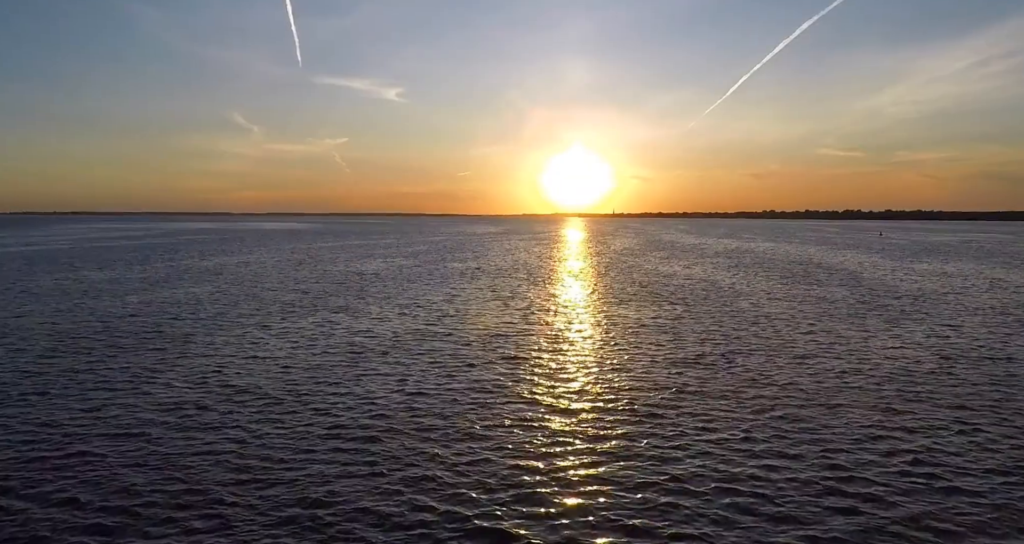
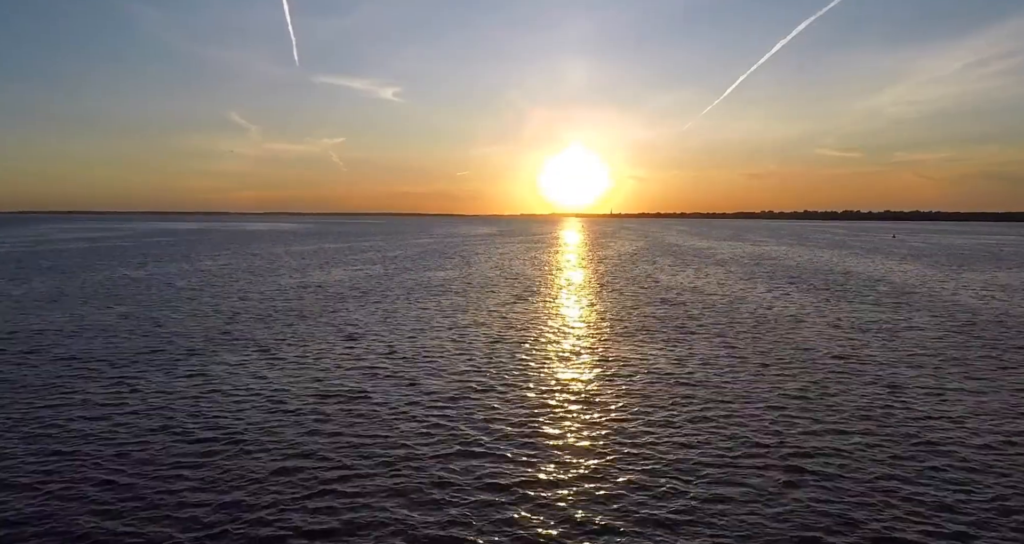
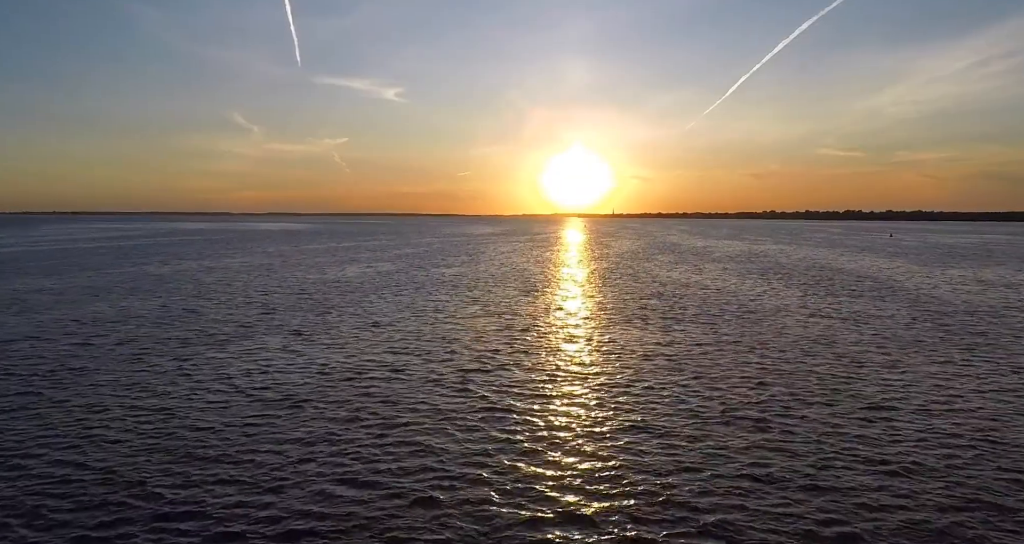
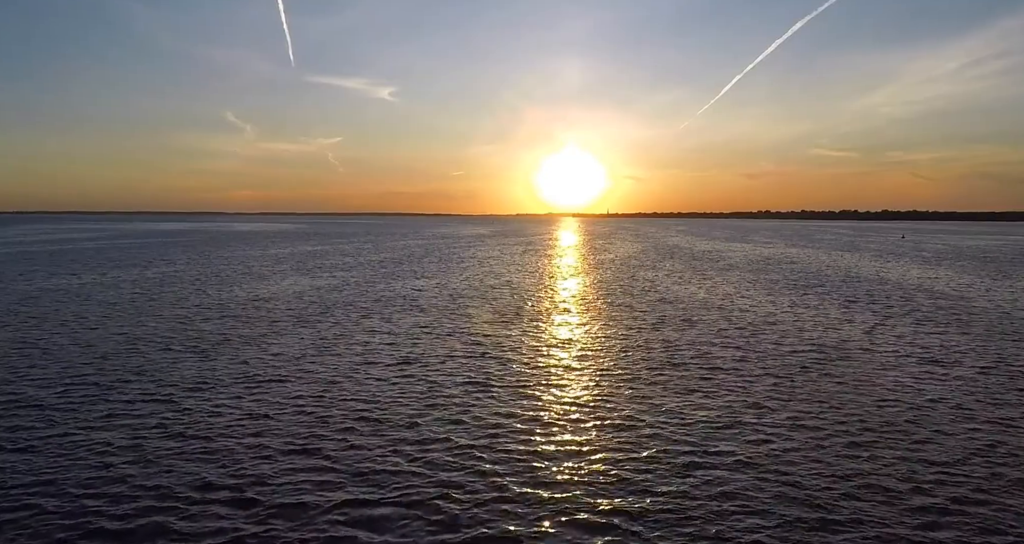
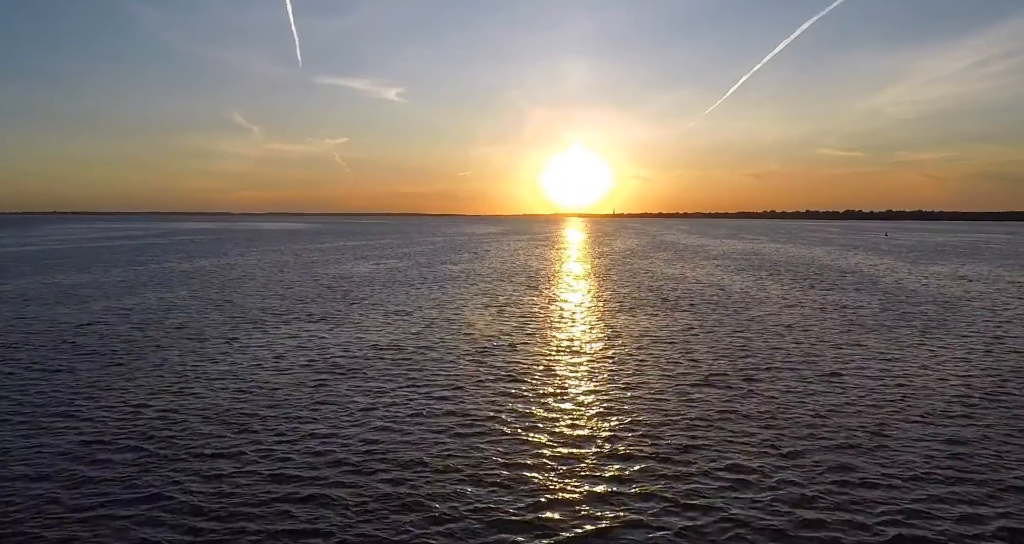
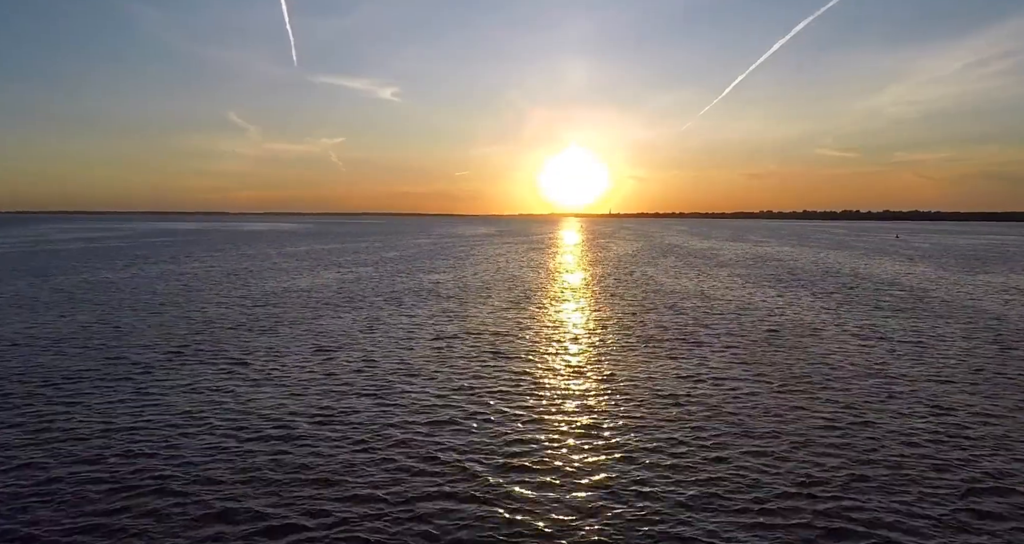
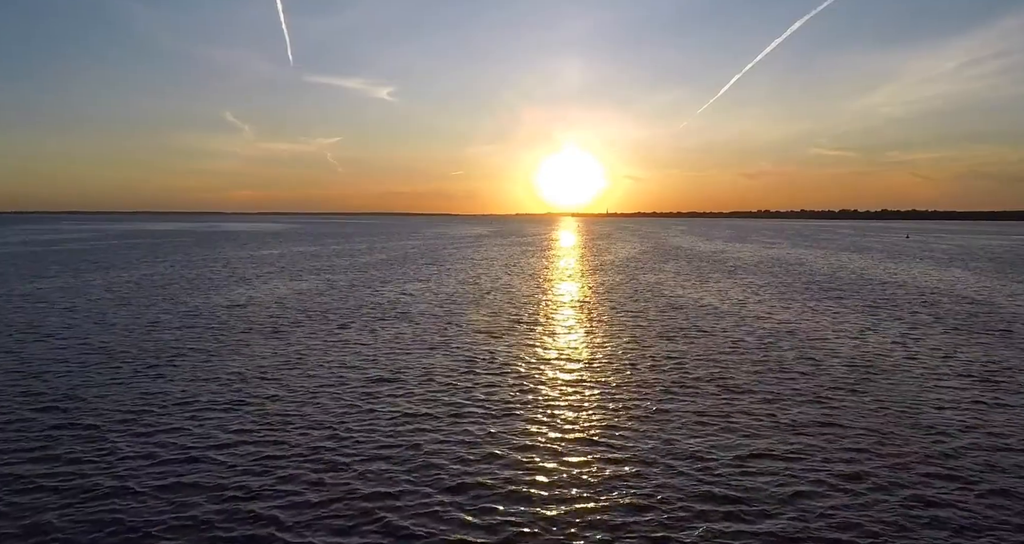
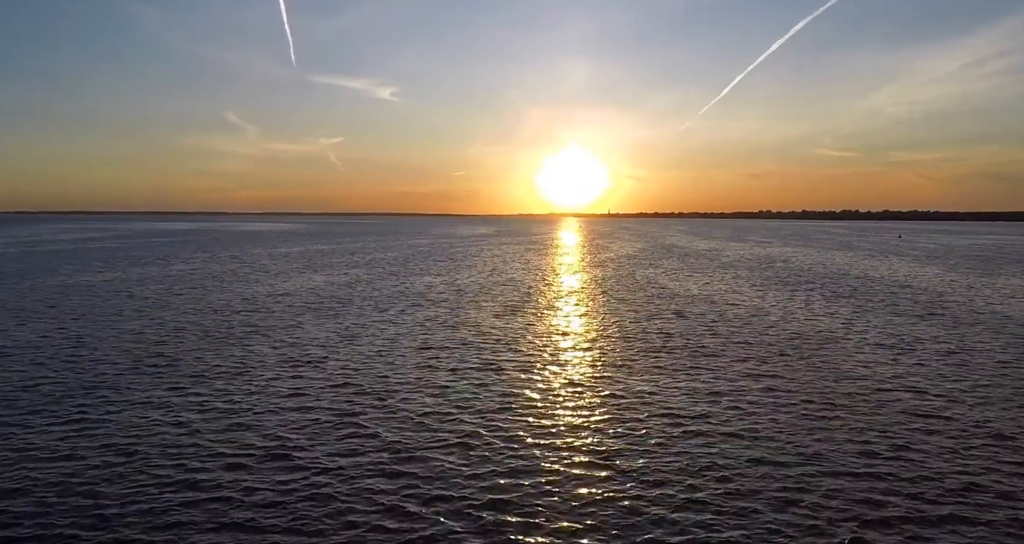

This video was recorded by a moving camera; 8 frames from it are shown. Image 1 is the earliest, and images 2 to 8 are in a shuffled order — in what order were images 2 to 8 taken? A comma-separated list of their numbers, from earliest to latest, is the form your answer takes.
5, 3, 2, 6, 8, 4, 7
